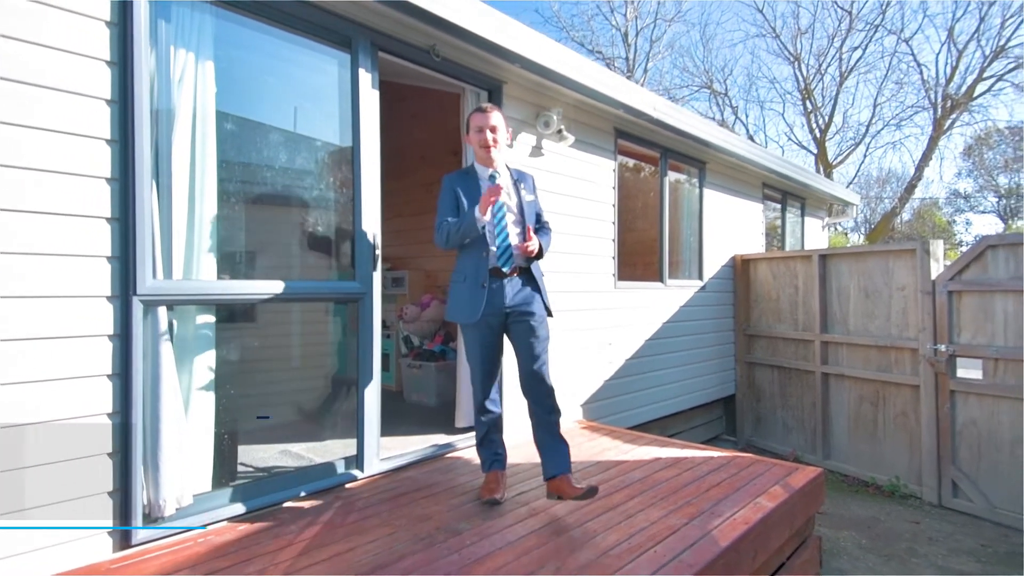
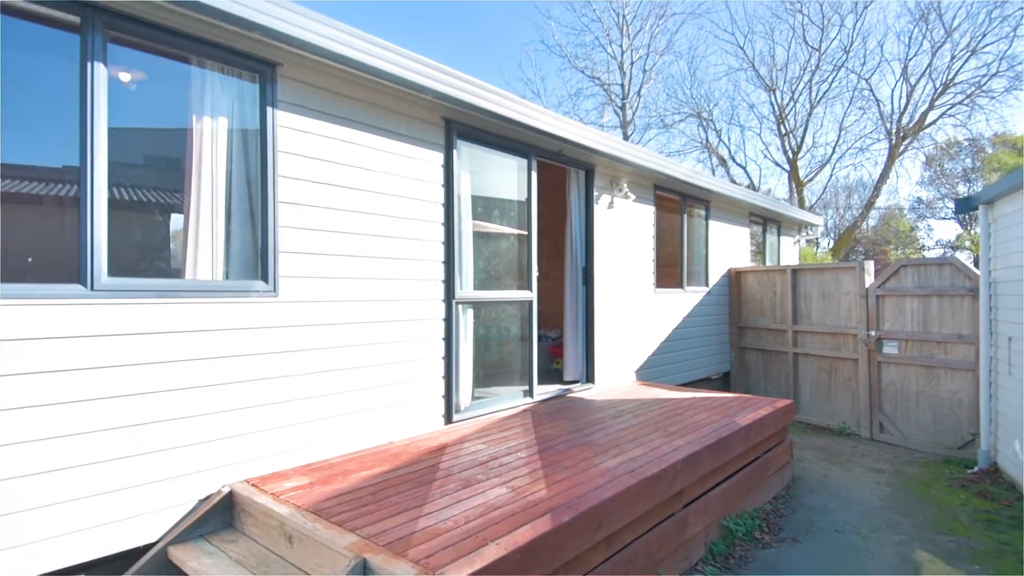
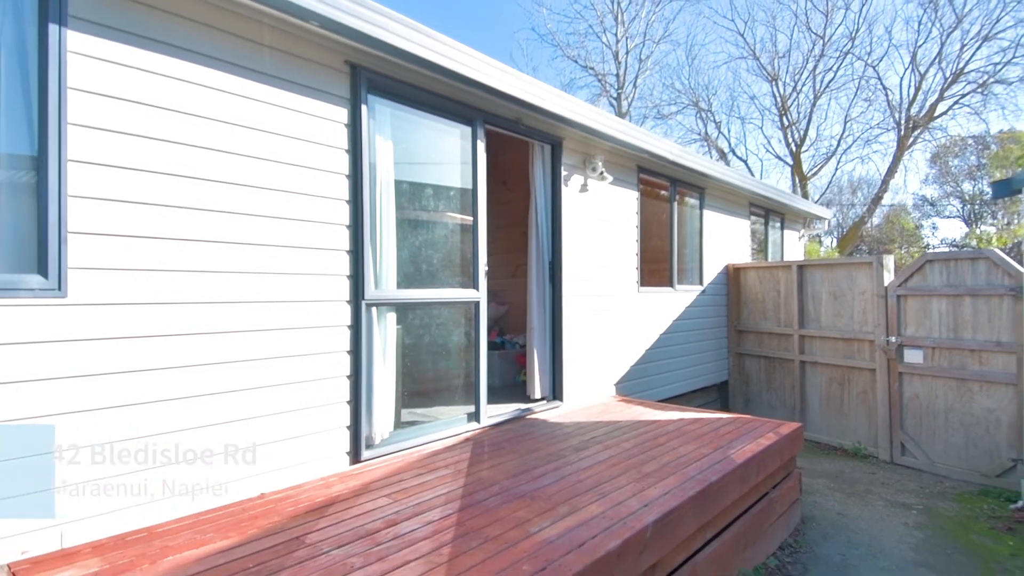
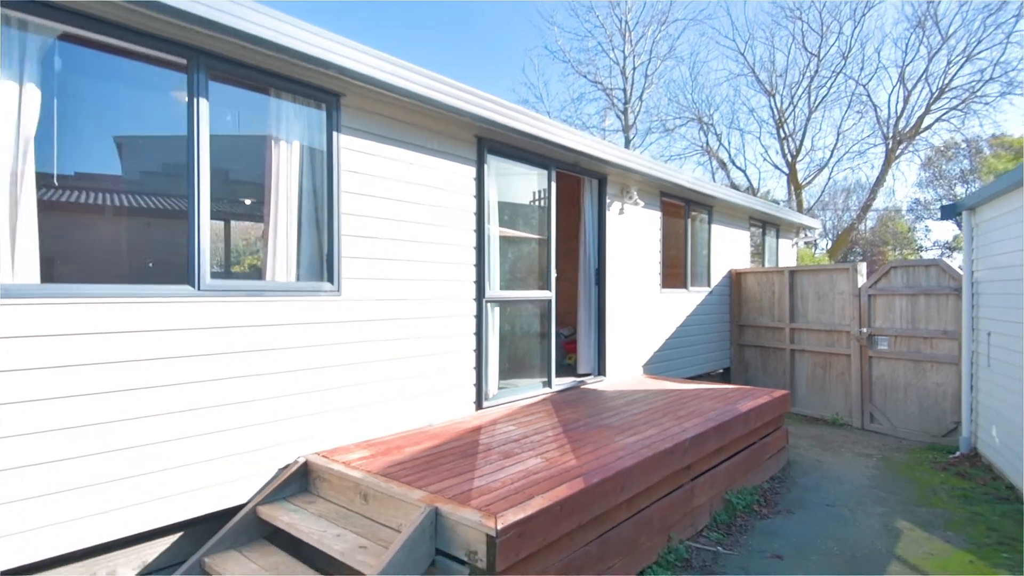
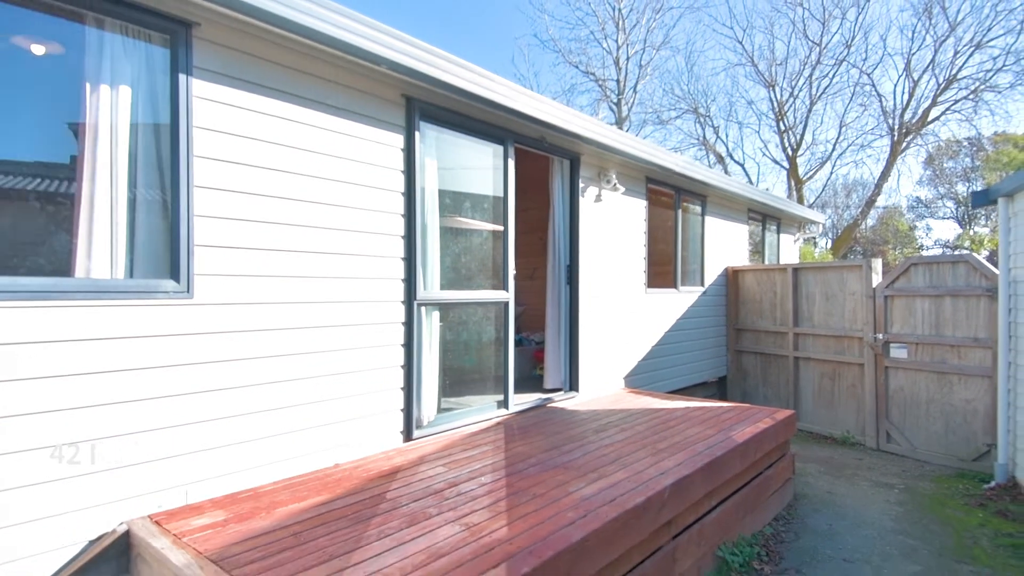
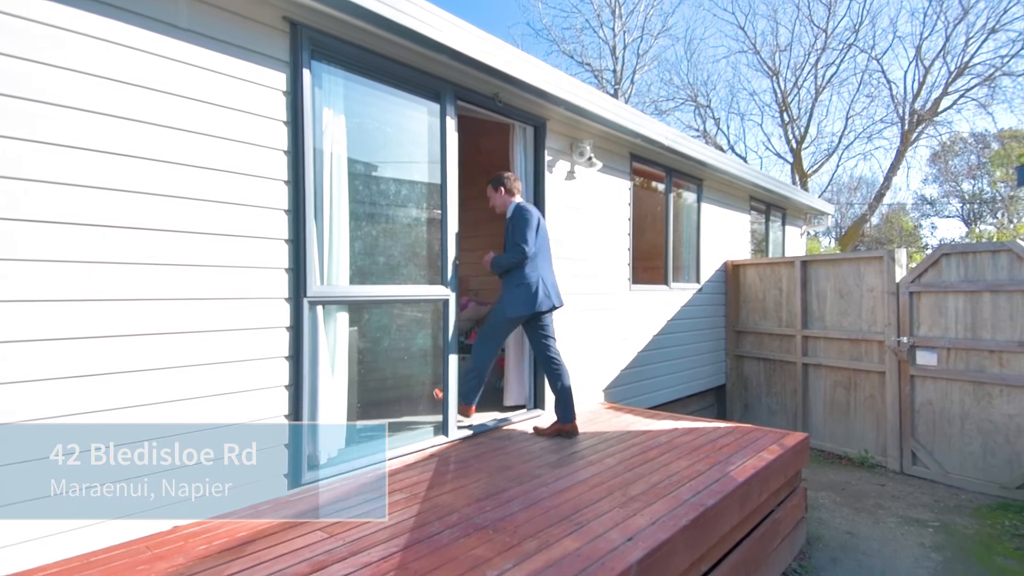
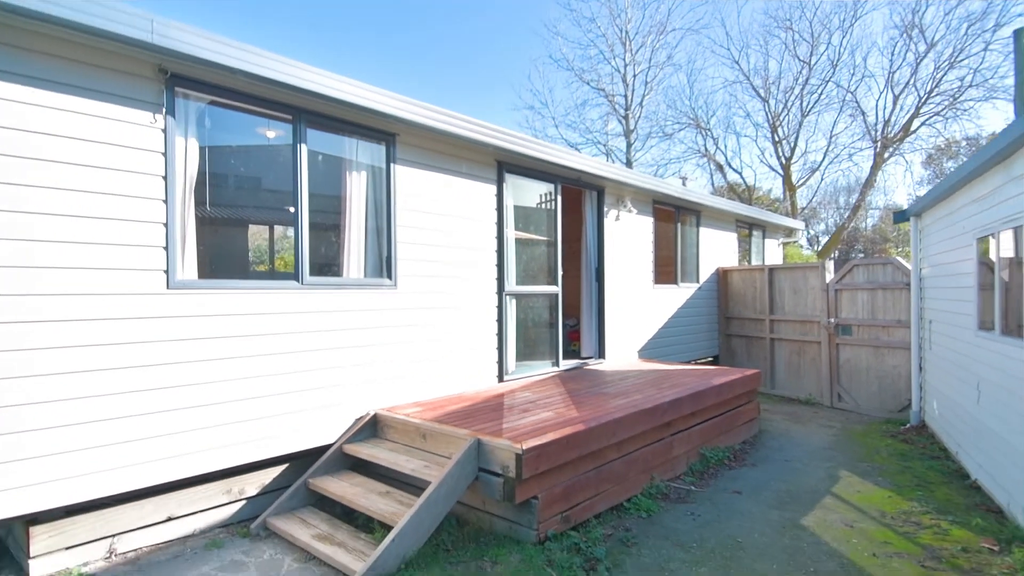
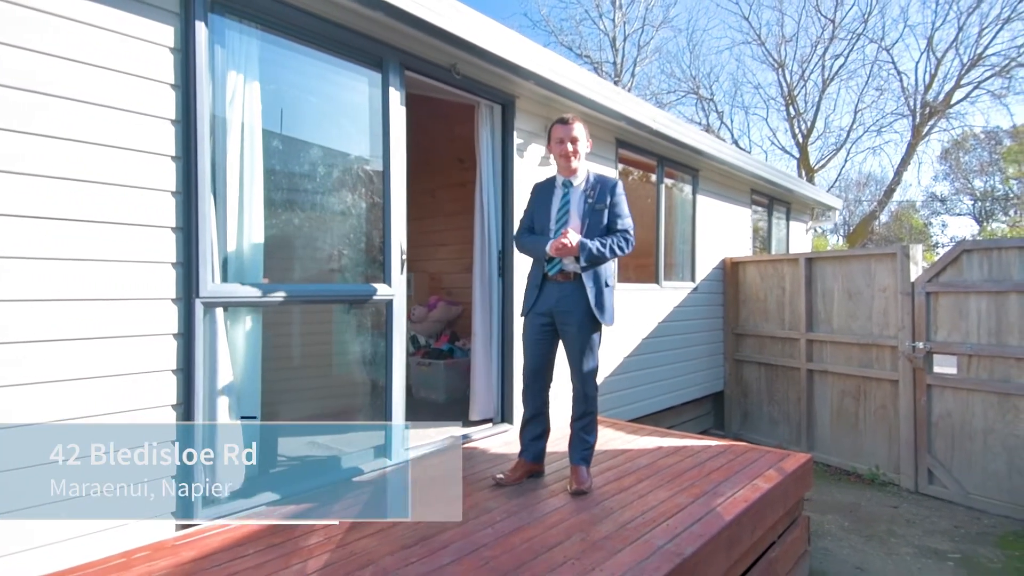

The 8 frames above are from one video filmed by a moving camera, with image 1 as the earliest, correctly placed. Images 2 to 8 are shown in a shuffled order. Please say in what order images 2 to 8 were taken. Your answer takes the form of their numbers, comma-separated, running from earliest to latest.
8, 6, 3, 5, 2, 4, 7
